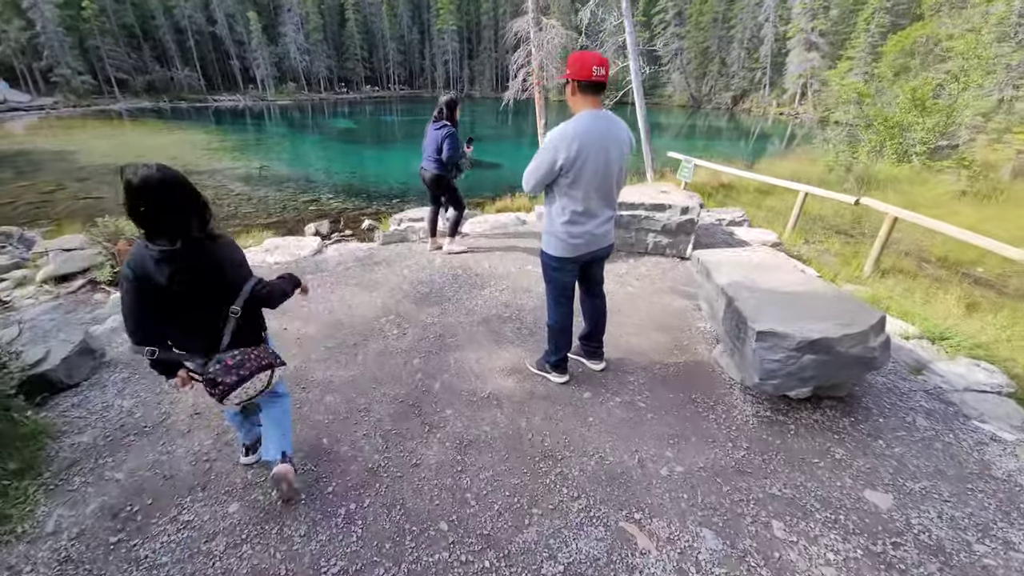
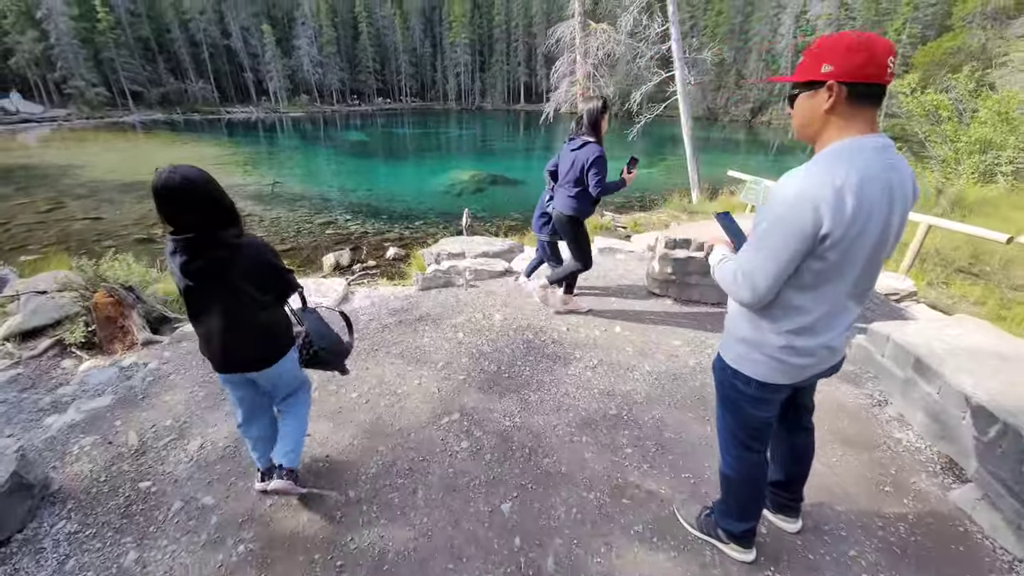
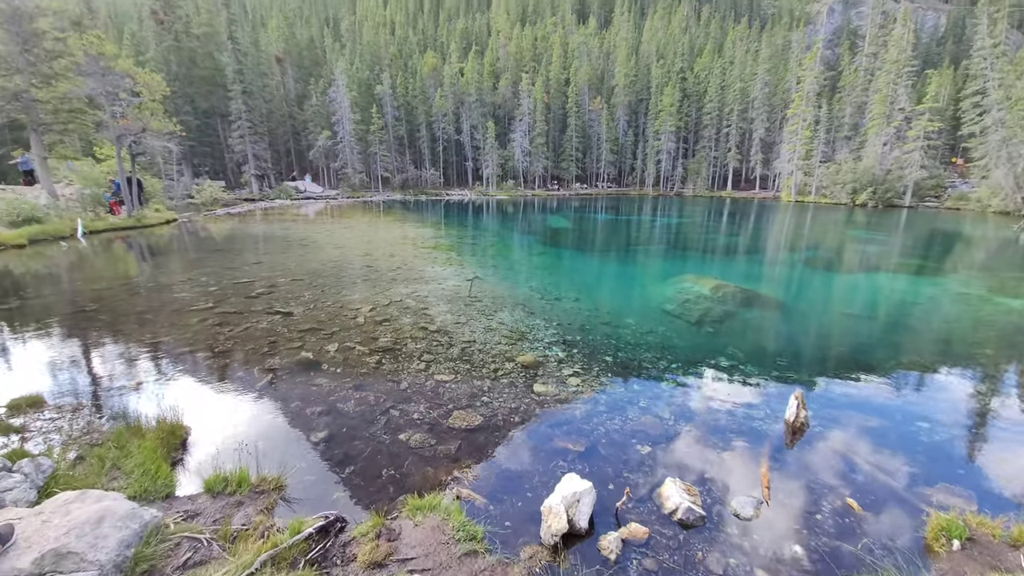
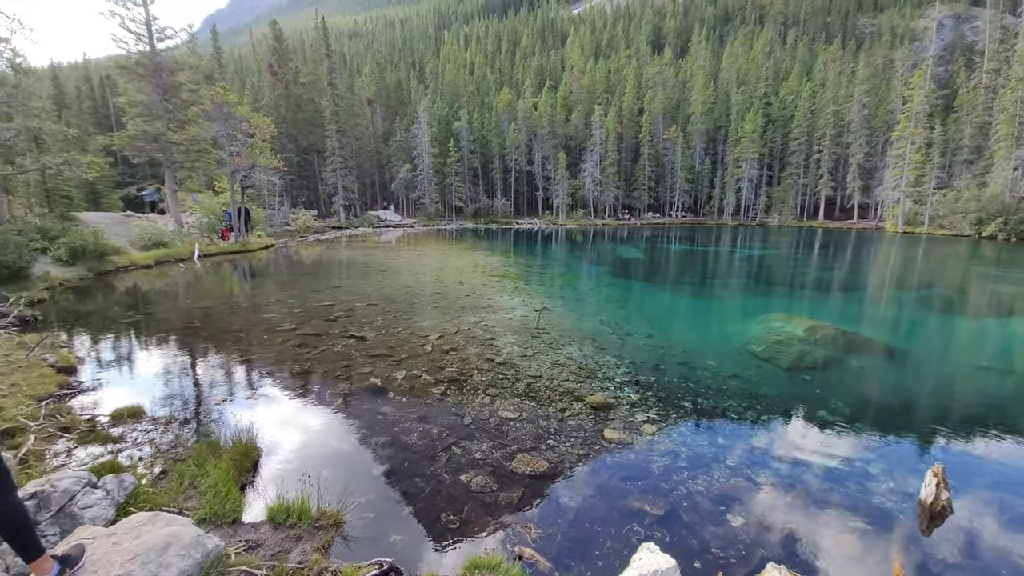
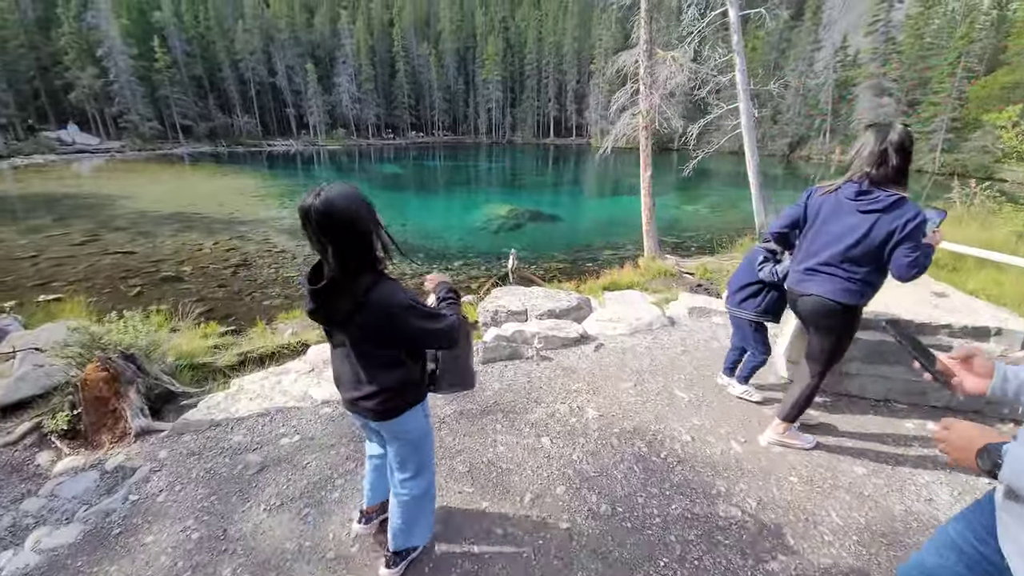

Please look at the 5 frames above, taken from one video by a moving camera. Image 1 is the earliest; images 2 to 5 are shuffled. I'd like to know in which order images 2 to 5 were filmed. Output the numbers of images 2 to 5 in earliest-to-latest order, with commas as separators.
2, 5, 3, 4
